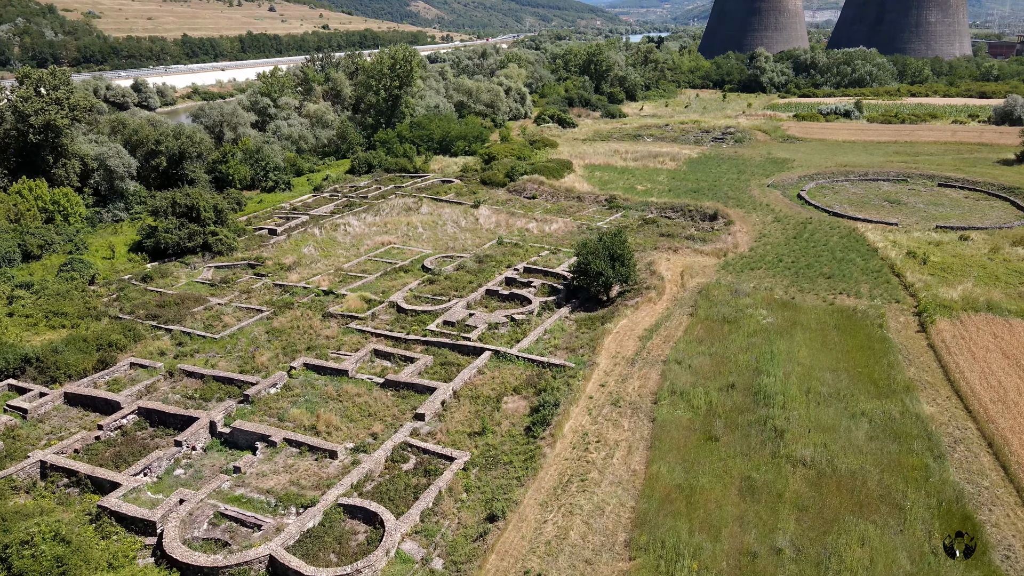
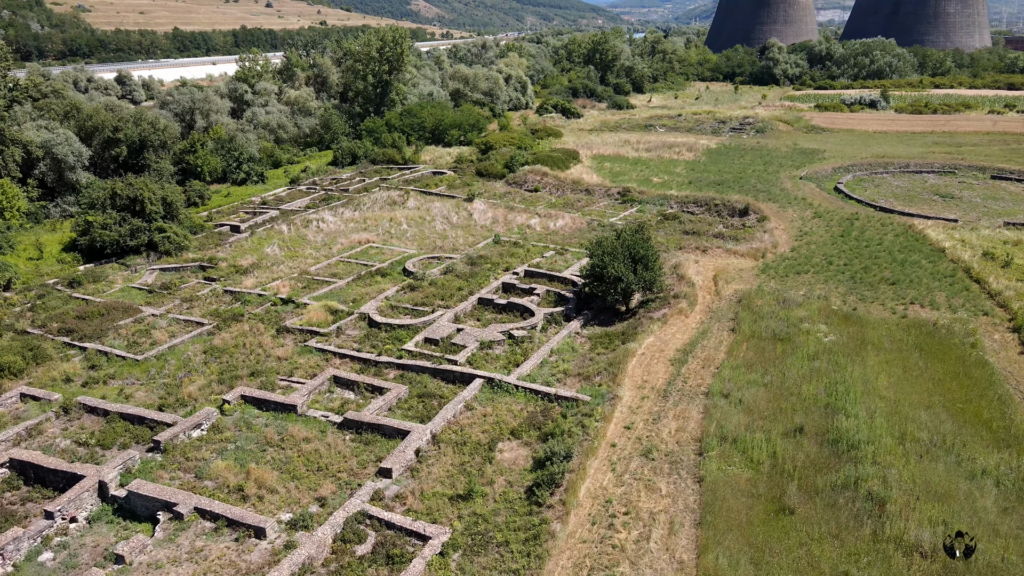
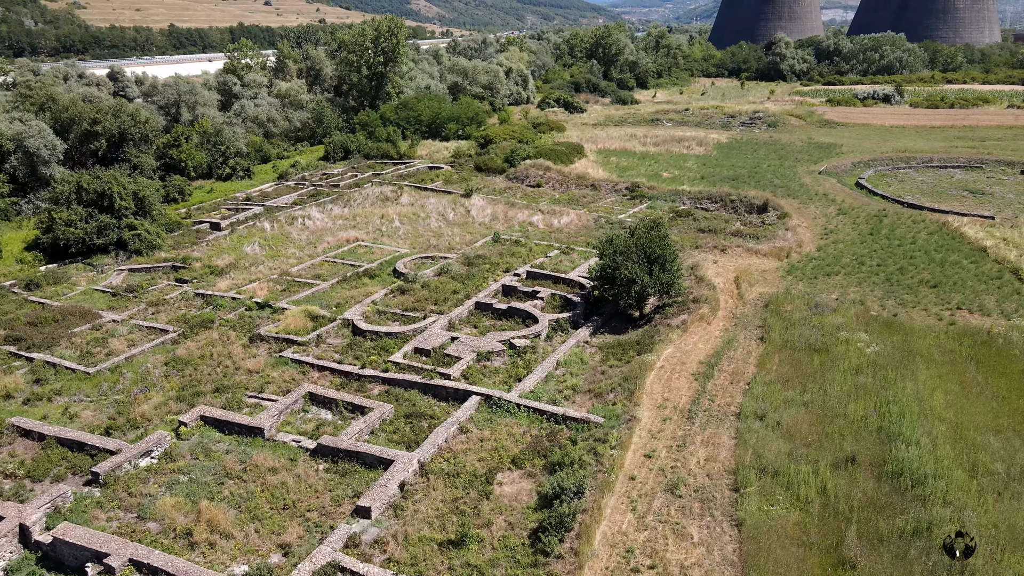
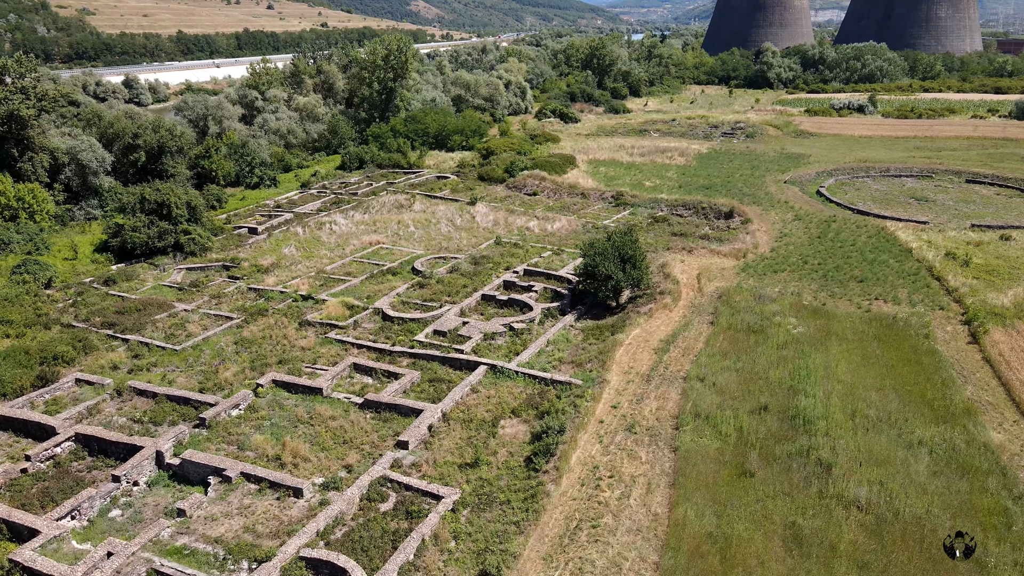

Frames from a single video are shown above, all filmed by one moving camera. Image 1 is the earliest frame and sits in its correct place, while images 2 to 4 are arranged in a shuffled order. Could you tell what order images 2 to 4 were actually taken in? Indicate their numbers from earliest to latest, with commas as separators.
4, 2, 3
